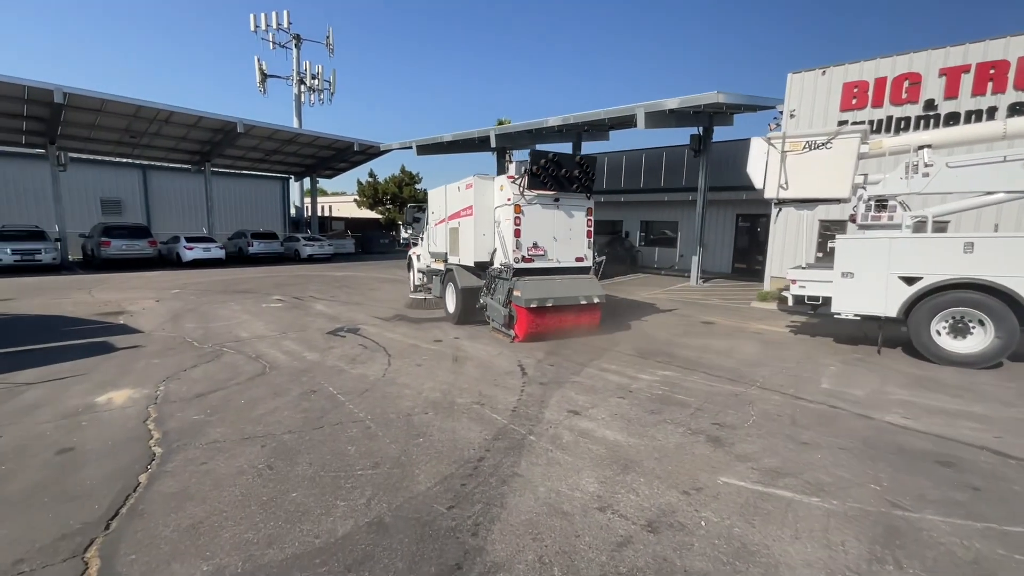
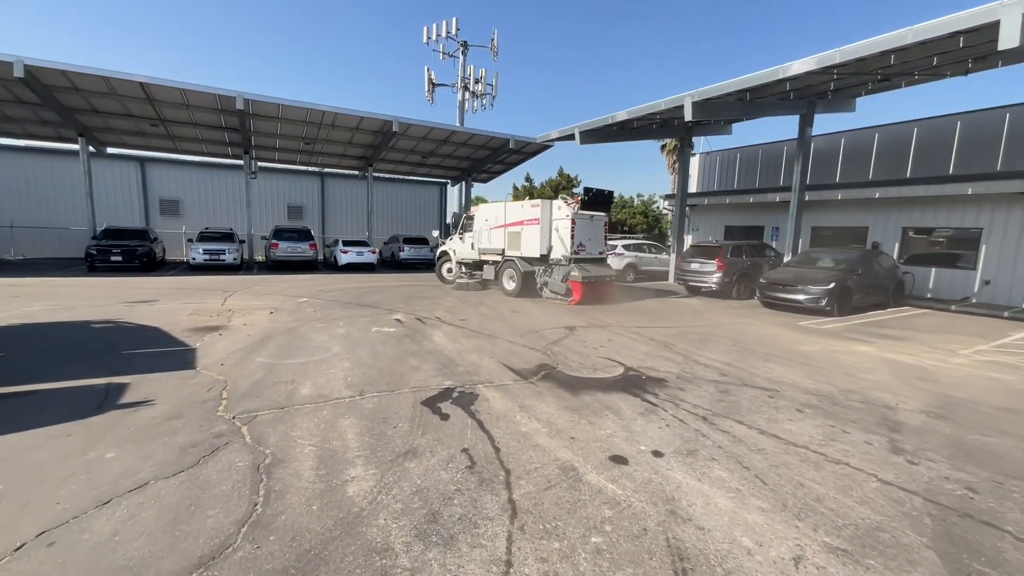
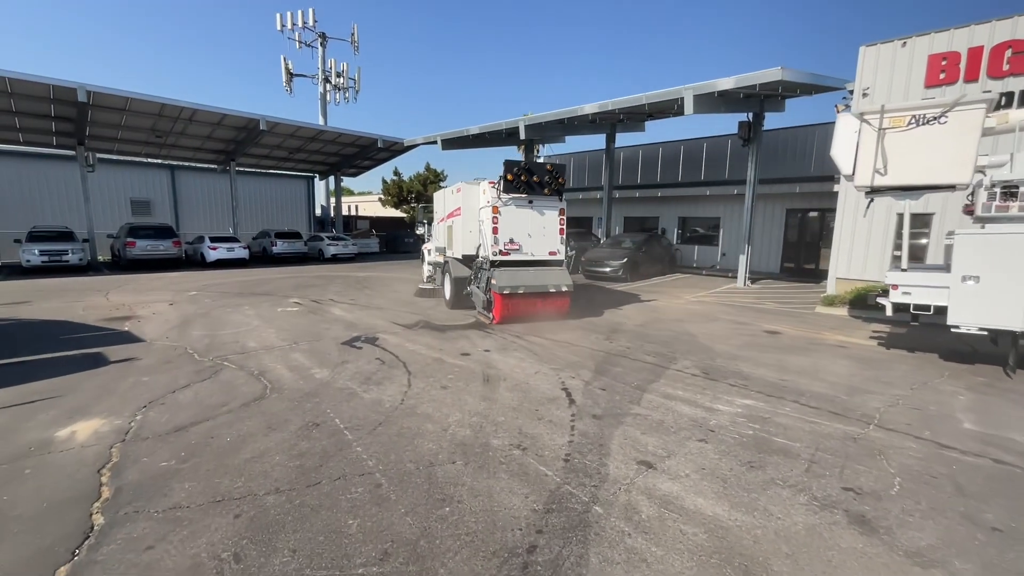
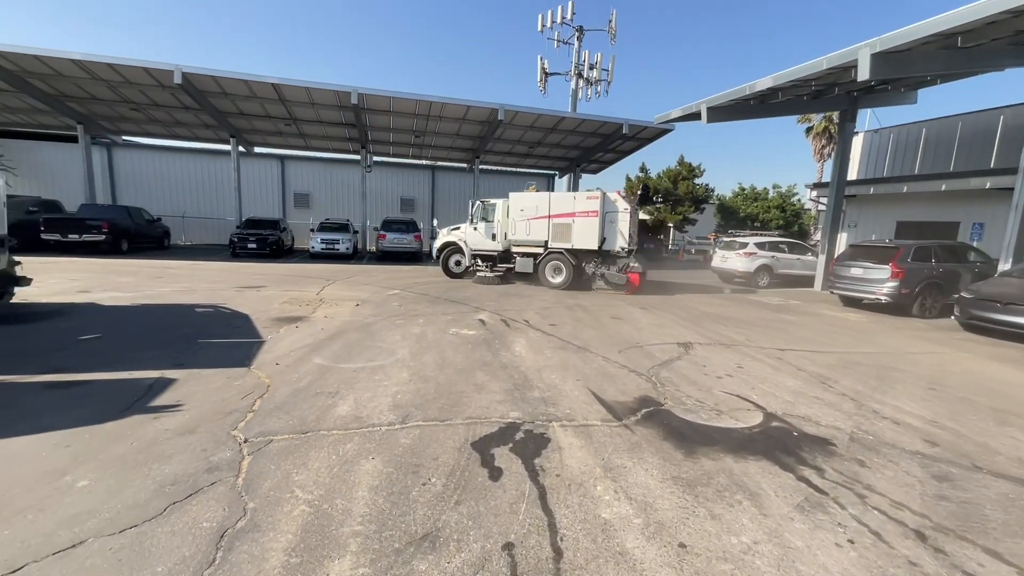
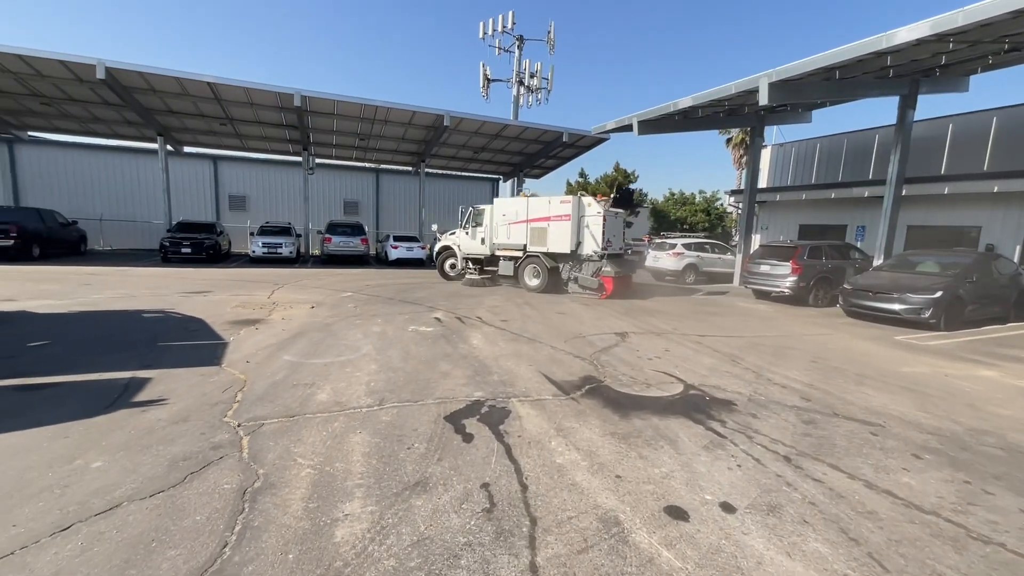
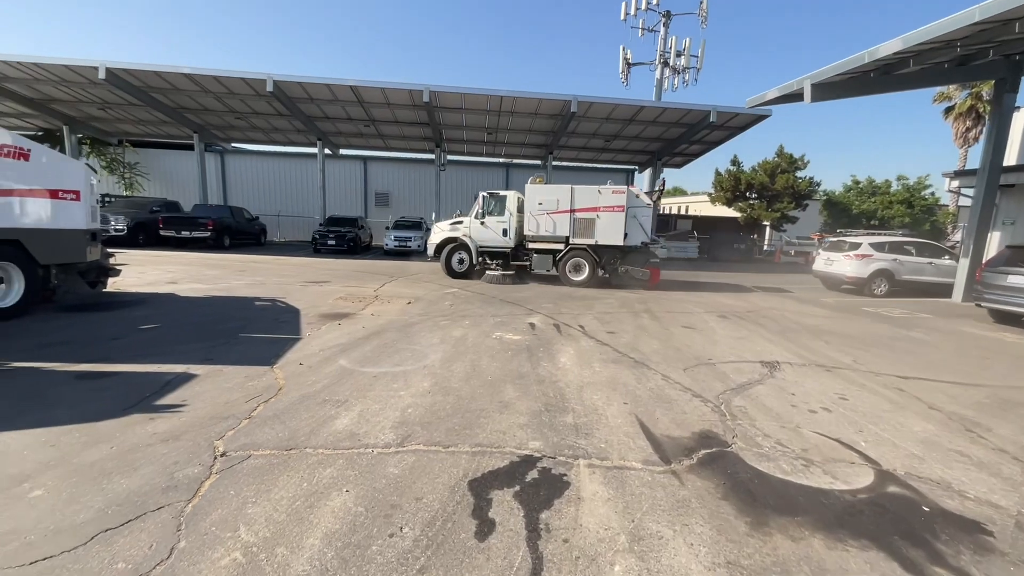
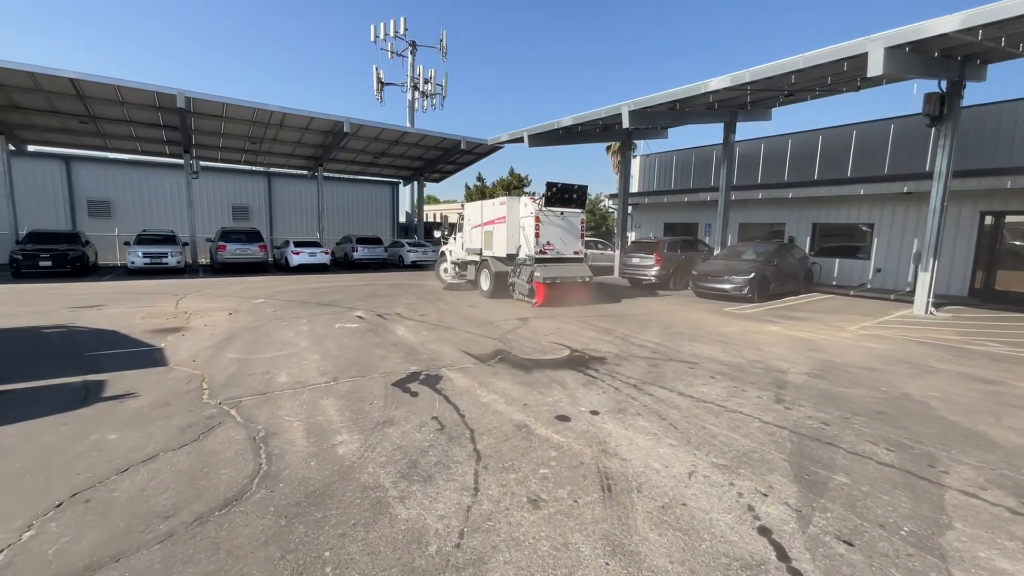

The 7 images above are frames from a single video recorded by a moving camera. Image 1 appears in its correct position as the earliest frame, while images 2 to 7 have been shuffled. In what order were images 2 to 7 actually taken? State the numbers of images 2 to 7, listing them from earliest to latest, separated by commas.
3, 7, 2, 5, 4, 6
